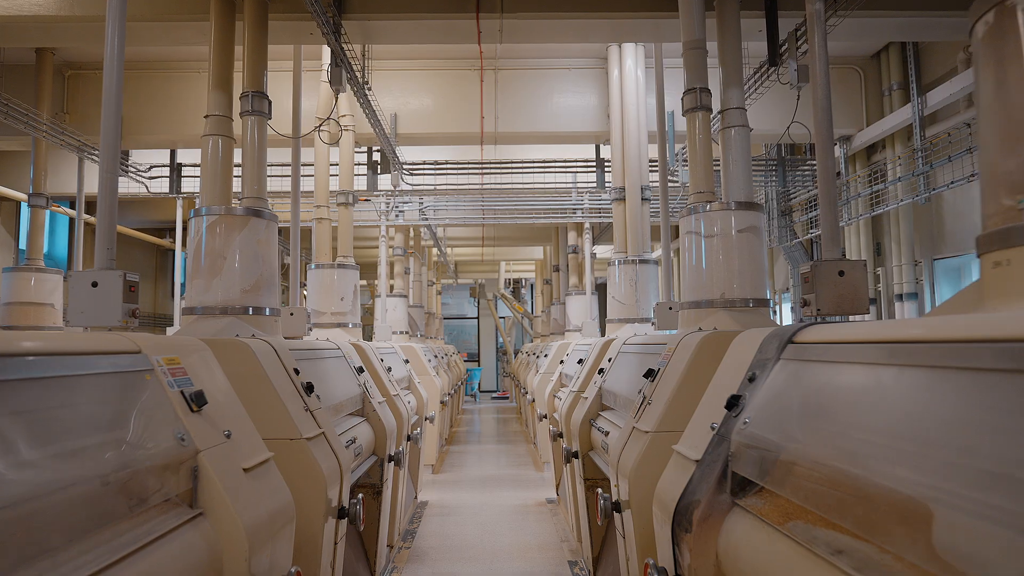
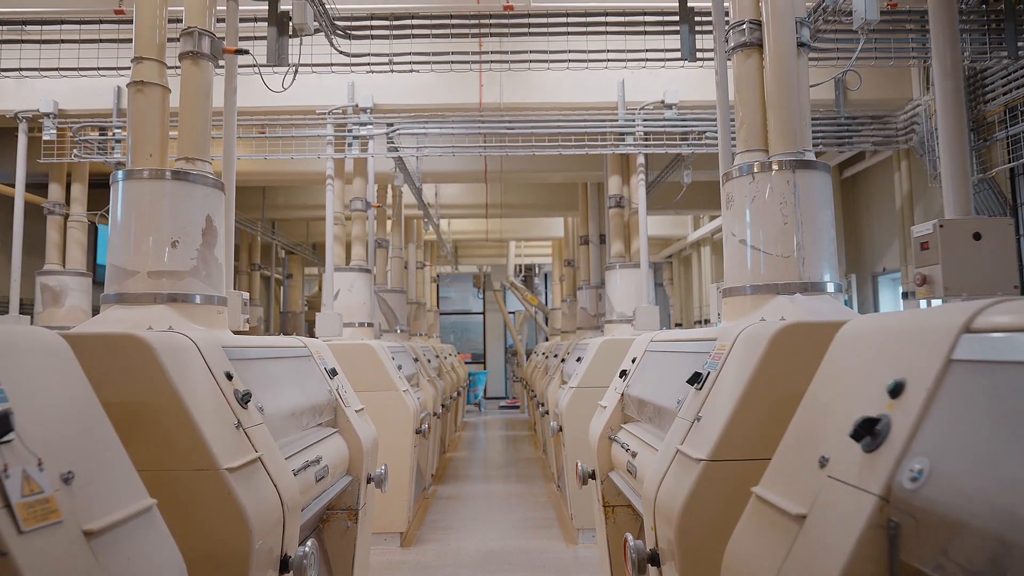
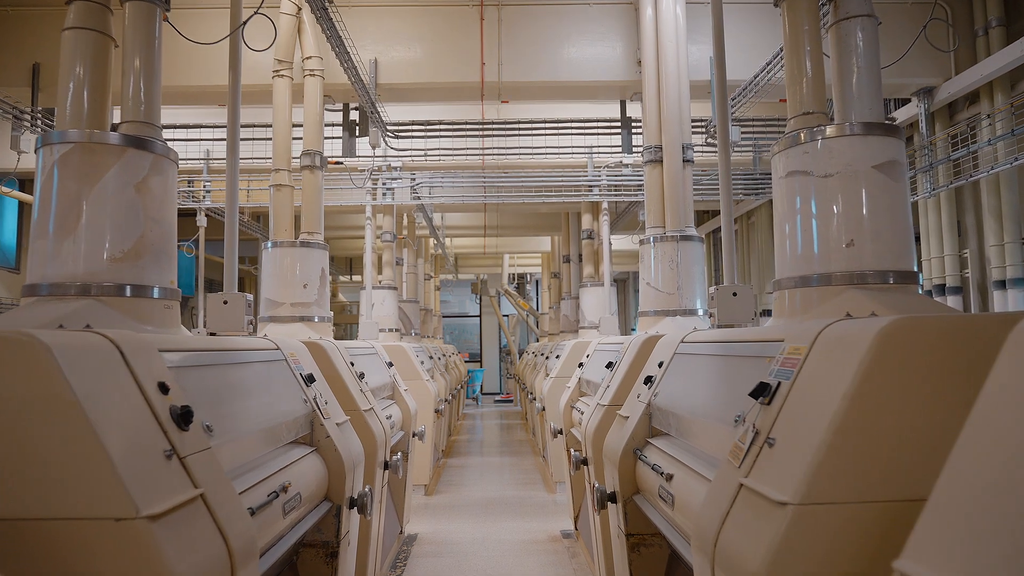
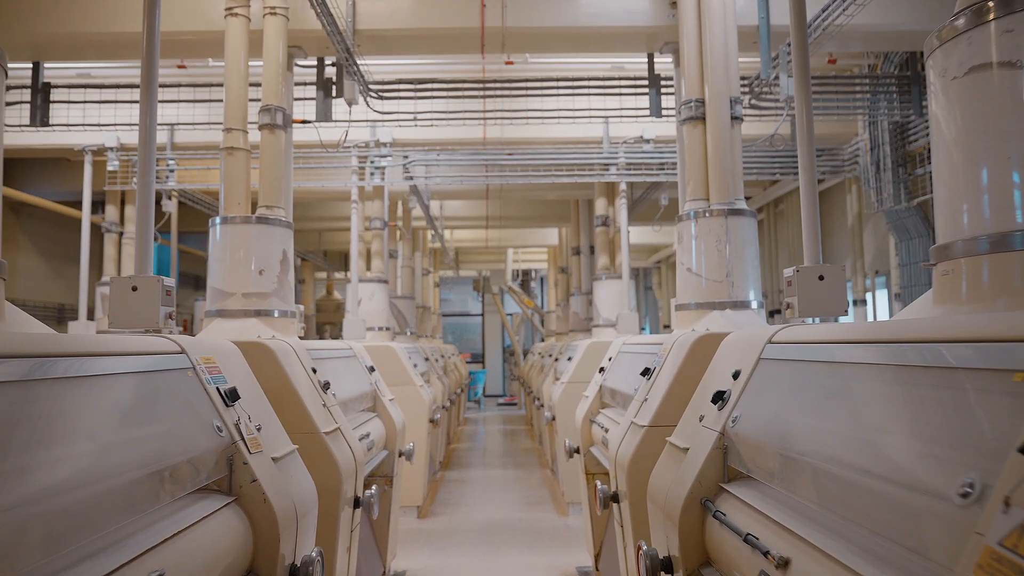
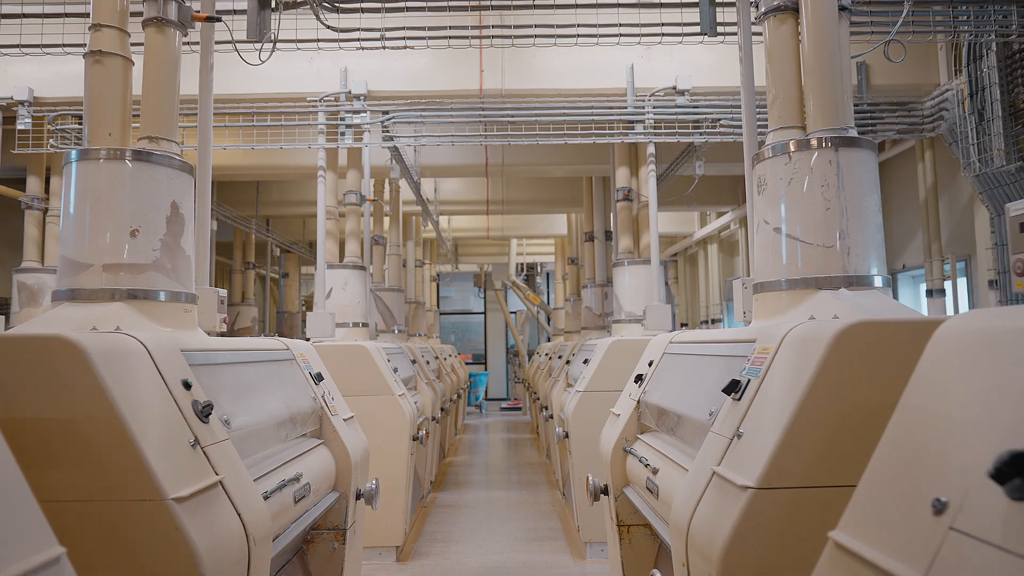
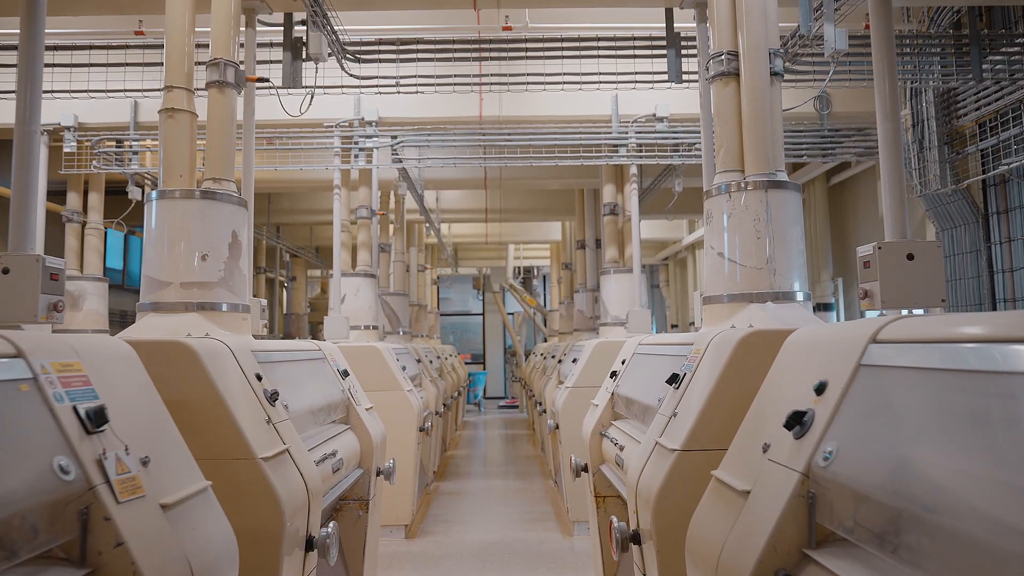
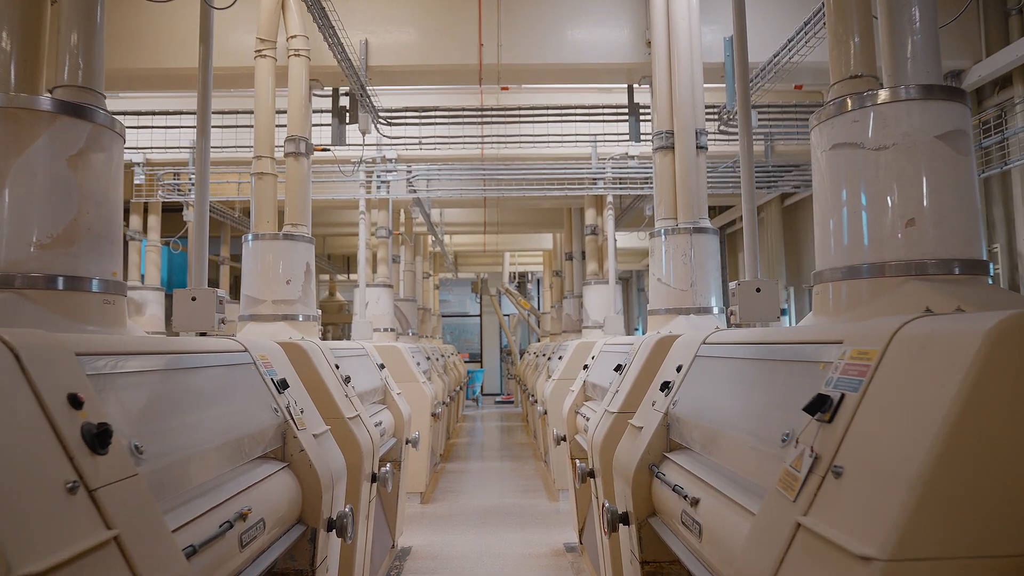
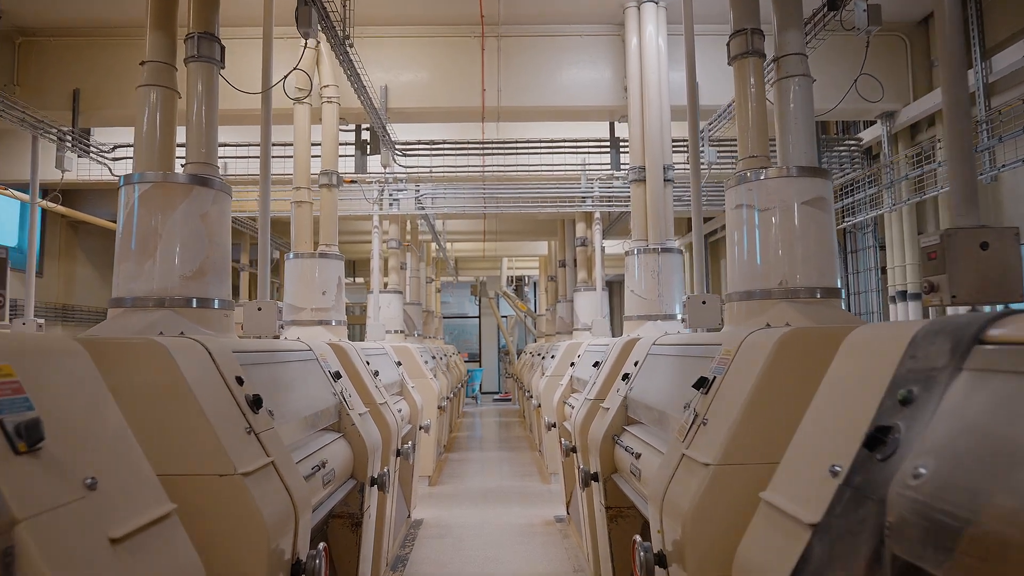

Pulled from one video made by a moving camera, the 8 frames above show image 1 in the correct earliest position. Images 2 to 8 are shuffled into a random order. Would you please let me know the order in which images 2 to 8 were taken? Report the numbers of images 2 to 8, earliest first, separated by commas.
8, 3, 7, 4, 6, 2, 5
